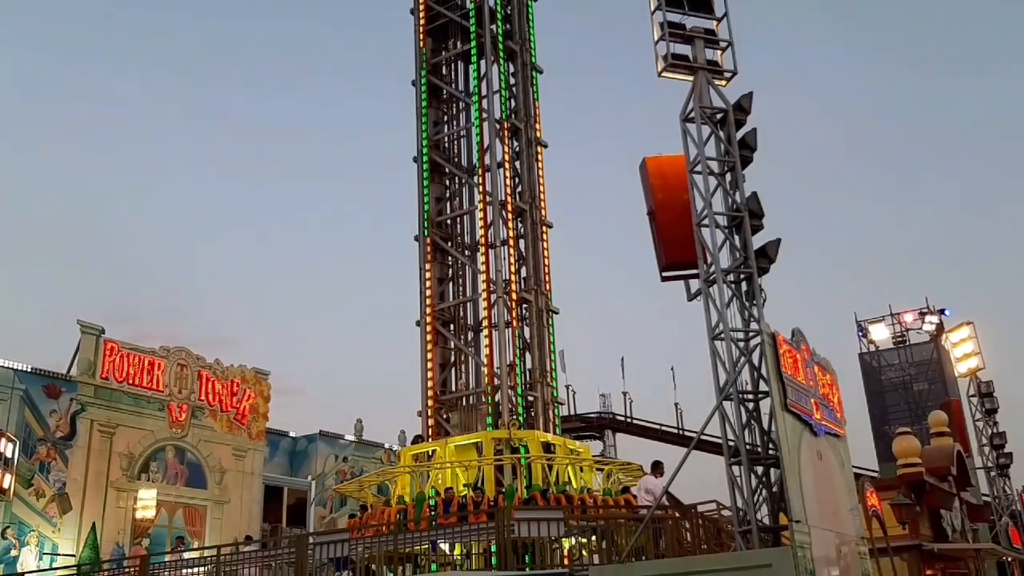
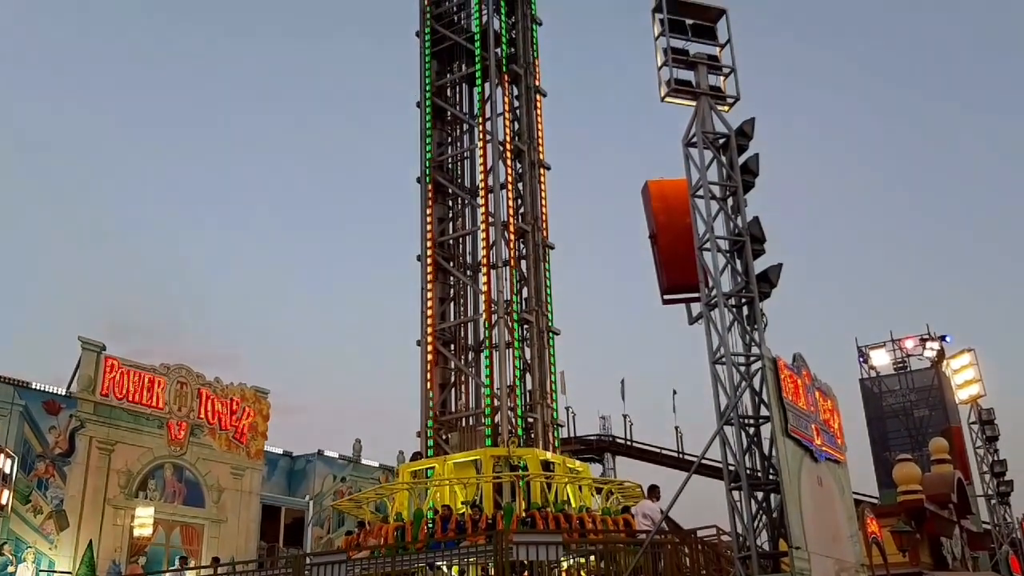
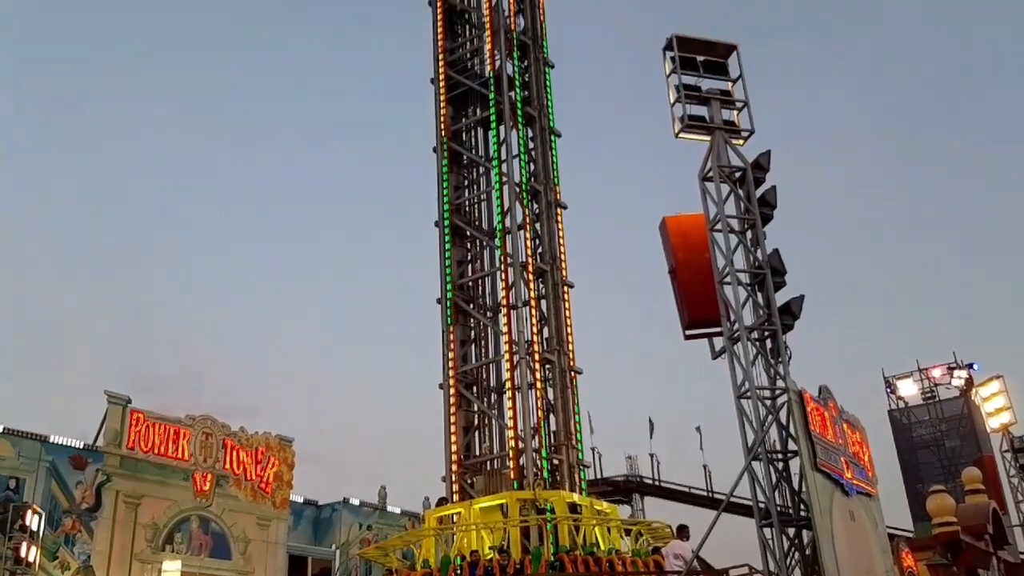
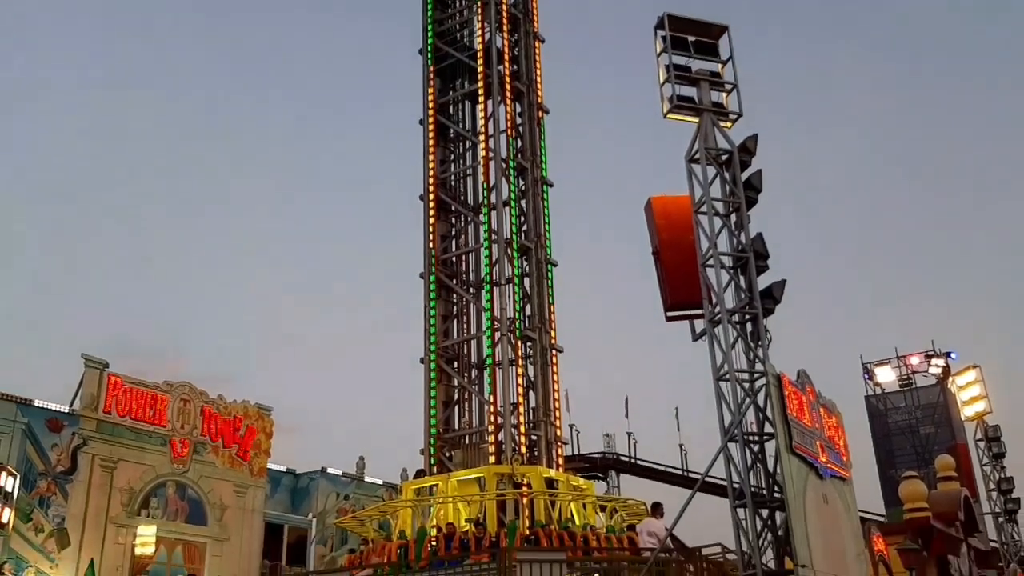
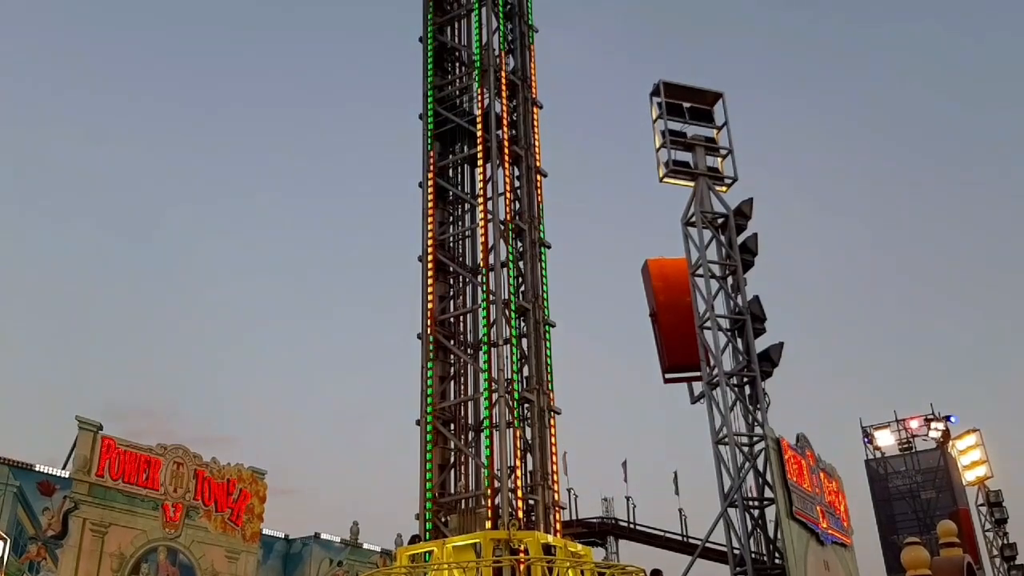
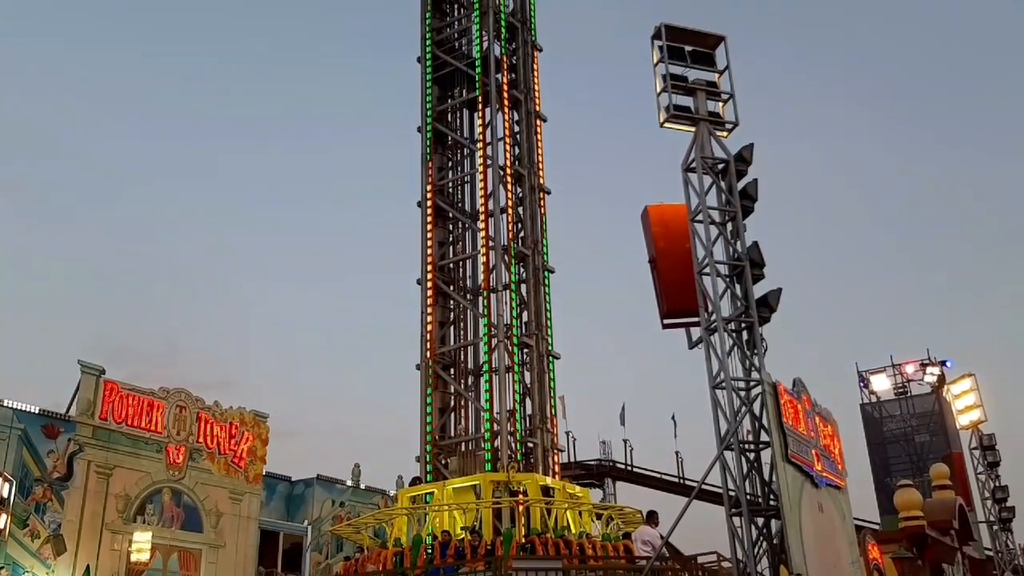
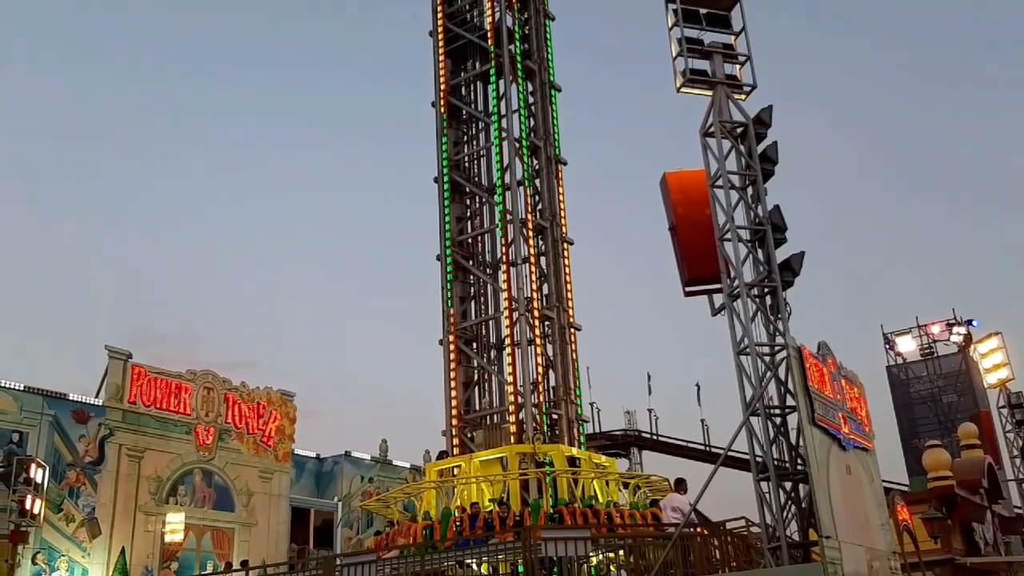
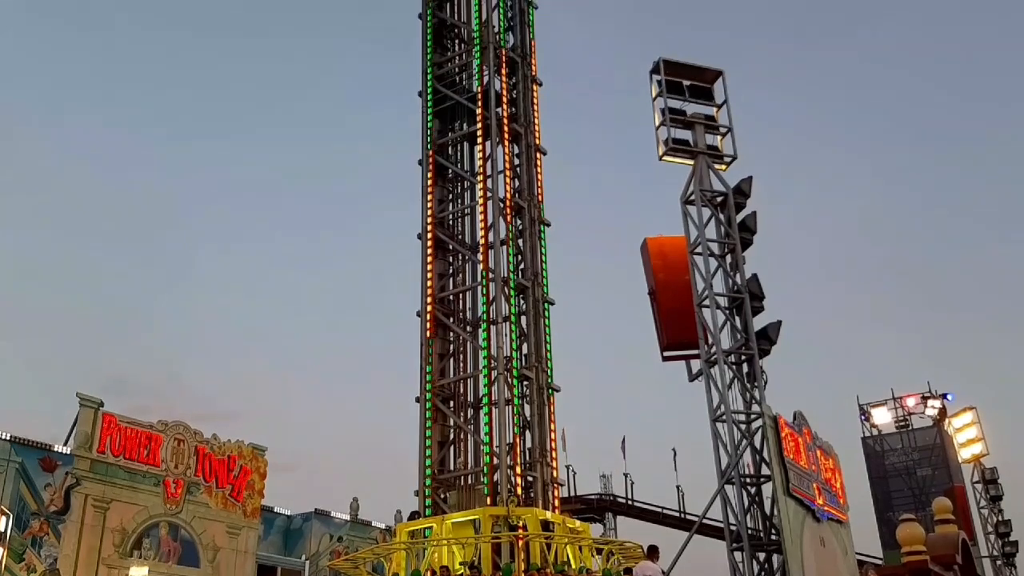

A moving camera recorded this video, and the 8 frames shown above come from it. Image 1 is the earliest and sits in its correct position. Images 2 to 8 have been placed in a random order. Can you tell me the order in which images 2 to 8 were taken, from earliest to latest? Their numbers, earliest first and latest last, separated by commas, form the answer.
2, 6, 8, 5, 4, 7, 3
